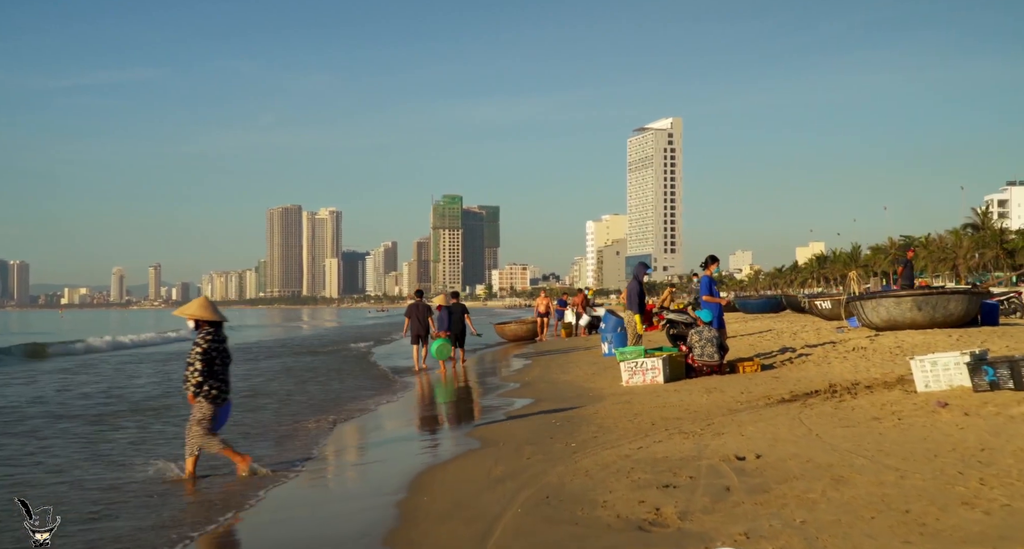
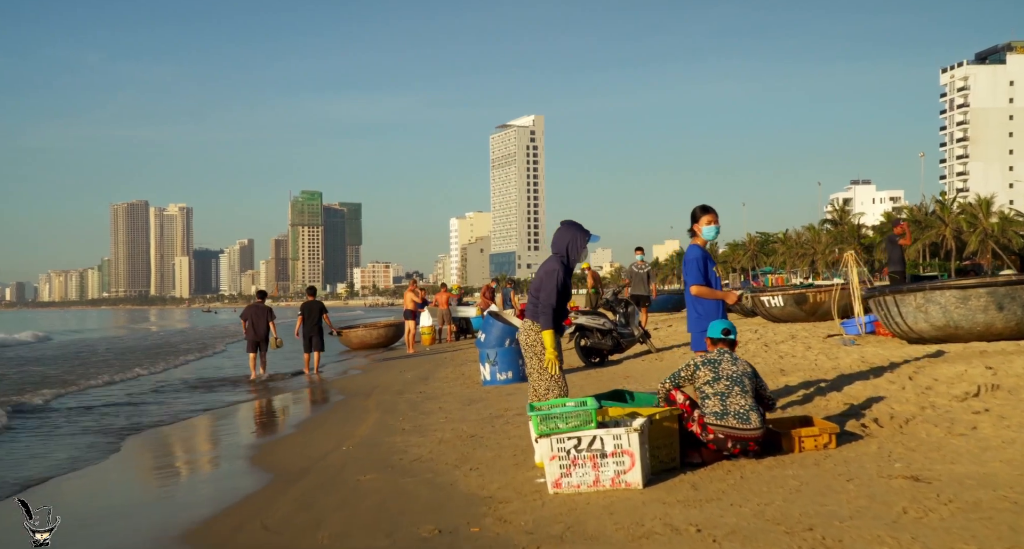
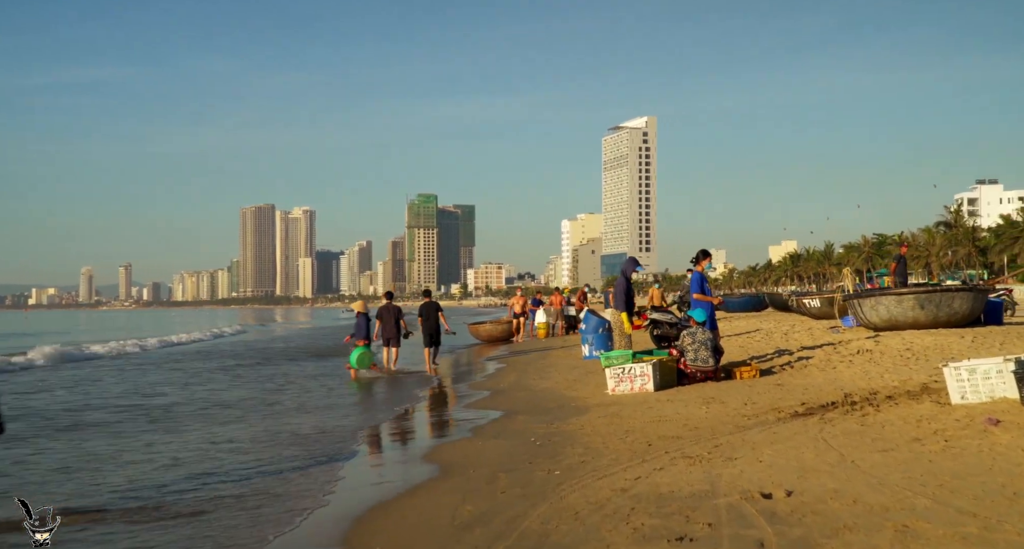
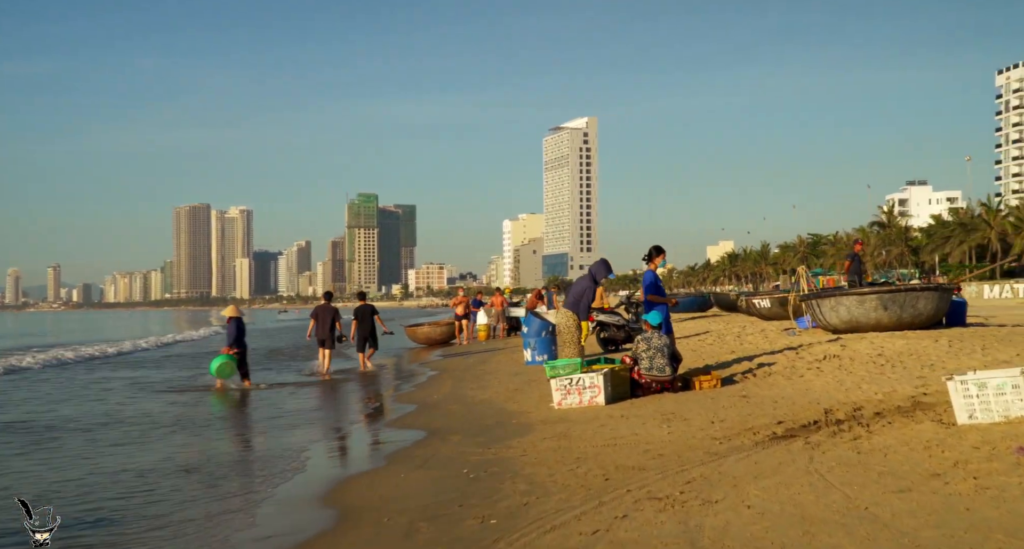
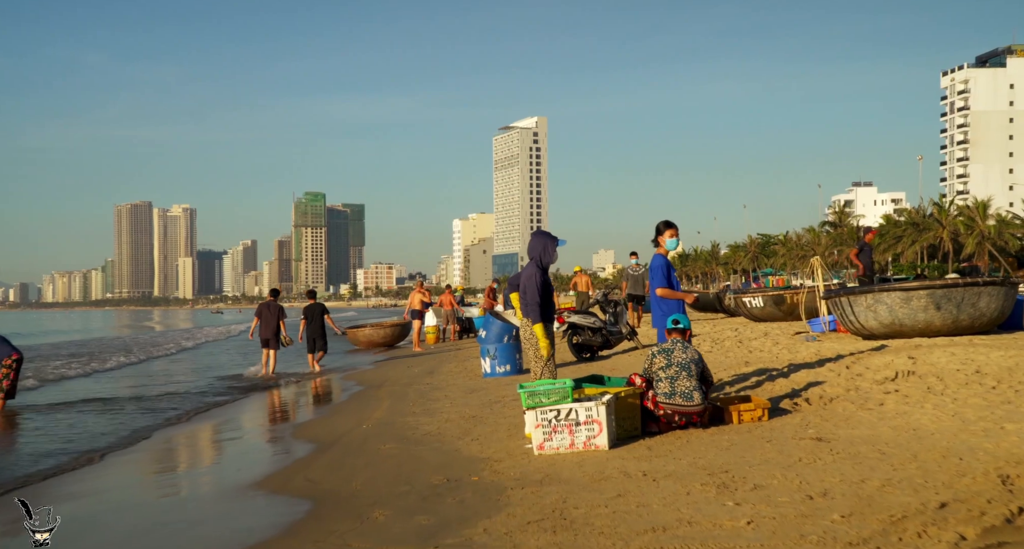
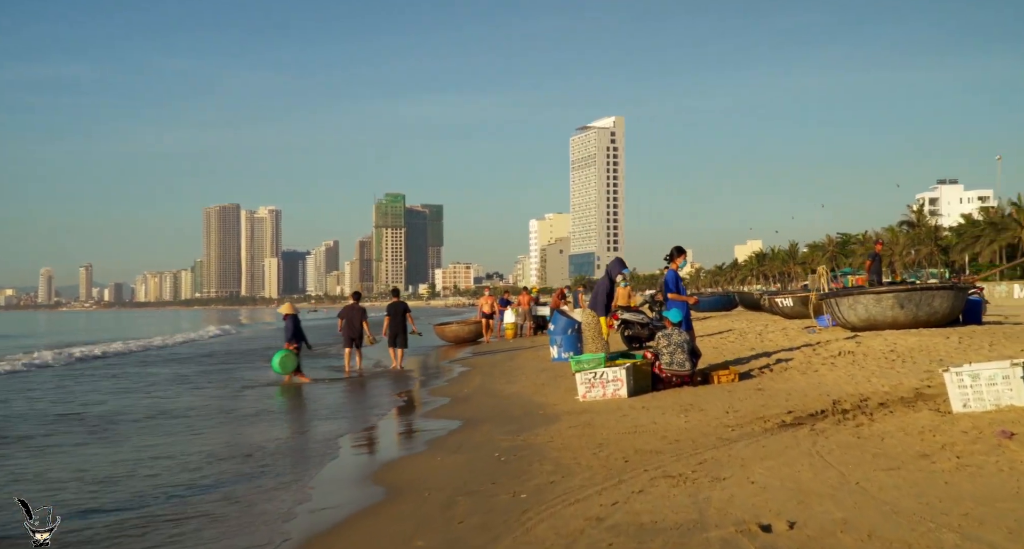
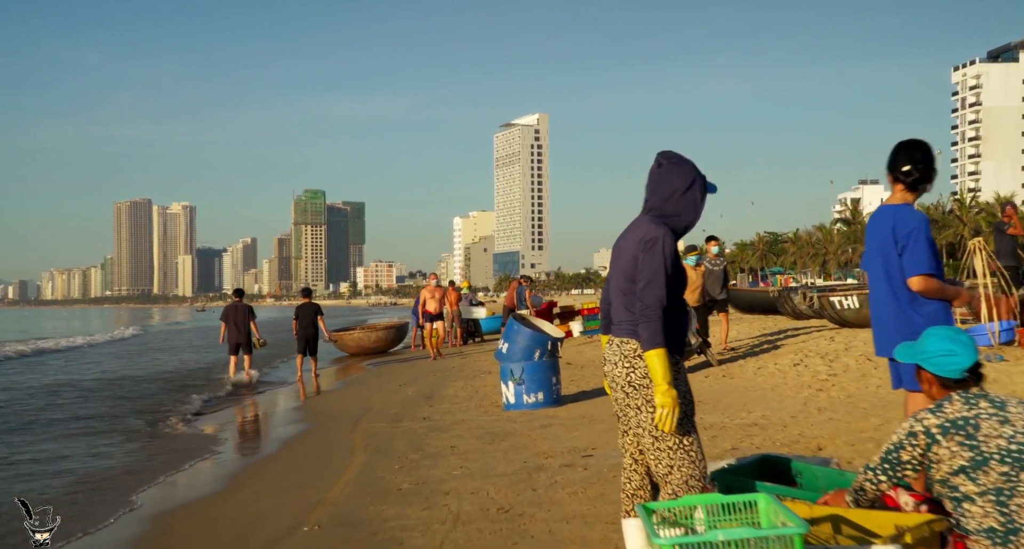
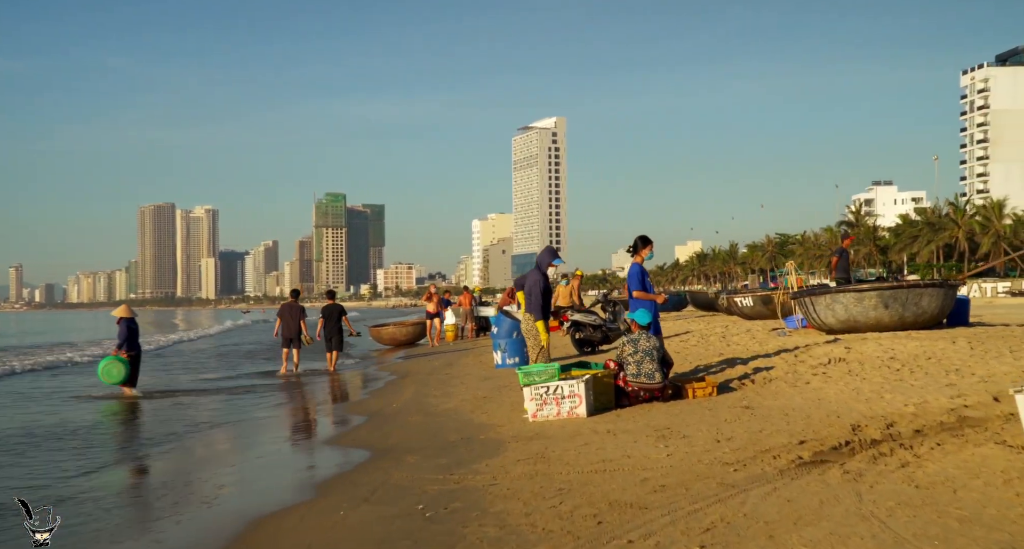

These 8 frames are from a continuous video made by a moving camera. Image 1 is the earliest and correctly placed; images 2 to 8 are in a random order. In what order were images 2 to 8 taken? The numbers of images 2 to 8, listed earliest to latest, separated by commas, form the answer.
3, 6, 4, 8, 5, 2, 7
